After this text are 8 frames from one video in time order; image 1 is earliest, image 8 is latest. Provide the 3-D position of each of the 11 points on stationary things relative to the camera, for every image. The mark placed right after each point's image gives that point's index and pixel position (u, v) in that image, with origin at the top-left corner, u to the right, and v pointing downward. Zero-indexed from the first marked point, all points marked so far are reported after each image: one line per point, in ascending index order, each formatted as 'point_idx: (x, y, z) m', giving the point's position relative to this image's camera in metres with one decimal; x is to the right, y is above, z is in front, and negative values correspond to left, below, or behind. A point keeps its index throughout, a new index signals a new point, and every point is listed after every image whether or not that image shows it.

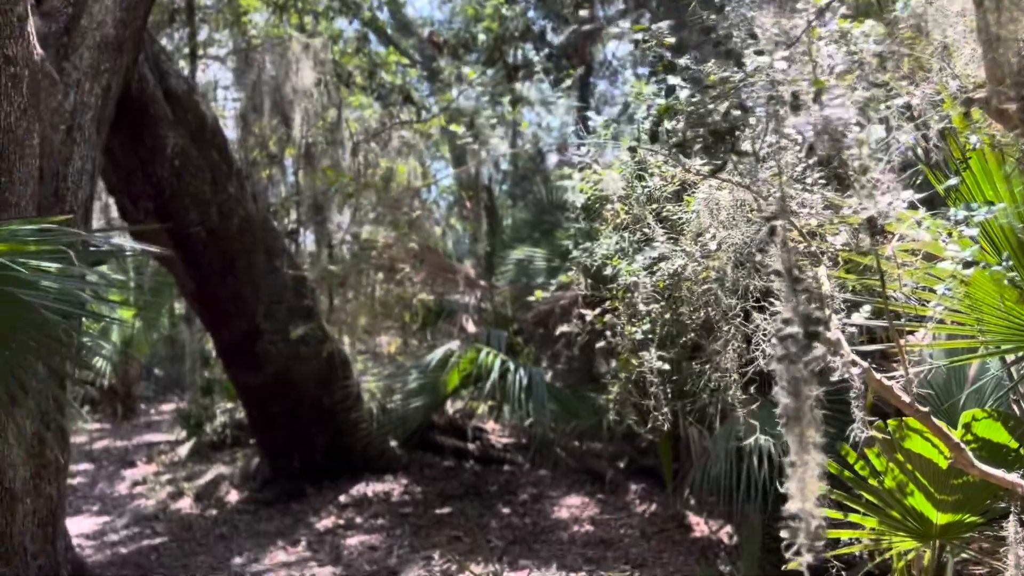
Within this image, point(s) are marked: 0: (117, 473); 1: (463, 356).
0: (-3.5, -1.6, +7.6) m
1: (-0.3, -0.4, +5.5) m
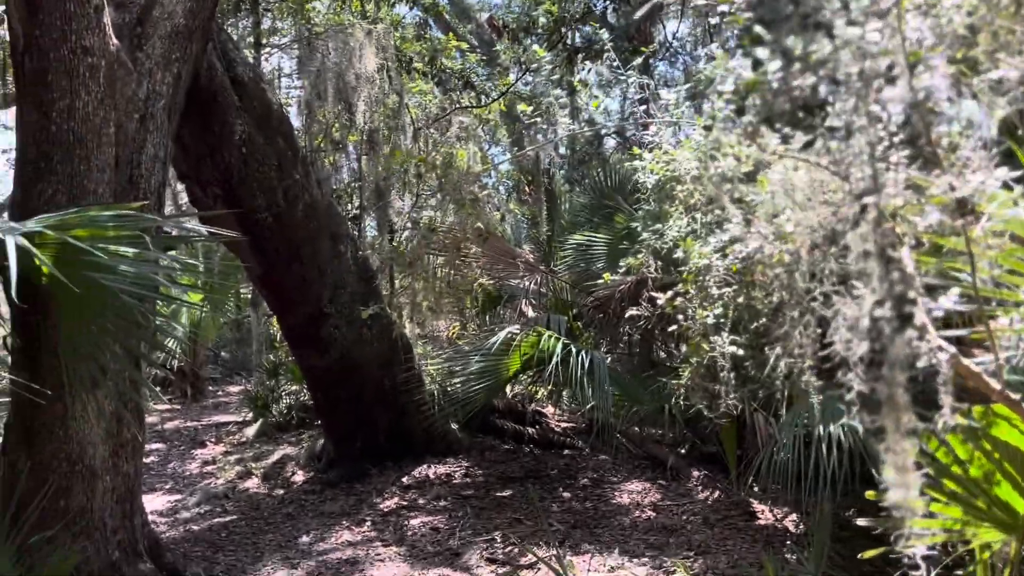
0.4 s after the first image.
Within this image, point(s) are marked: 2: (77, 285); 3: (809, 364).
0: (-2.9, -1.5, +7.8) m
1: (+0.1, -0.3, +5.5) m
2: (-1.6, 0.0, +3.1) m
3: (+0.9, -0.2, +2.6) m
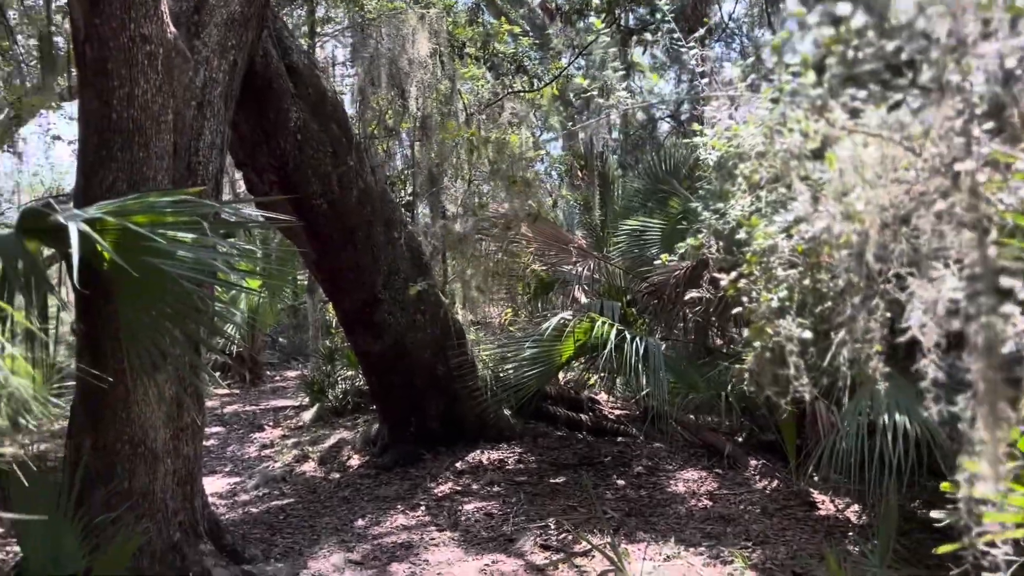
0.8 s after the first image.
0: (-2.5, -1.4, +7.9) m
1: (+0.4, -0.3, +5.5) m
2: (-1.4, +0.1, +3.1) m
3: (+1.1, -0.2, +2.5) m
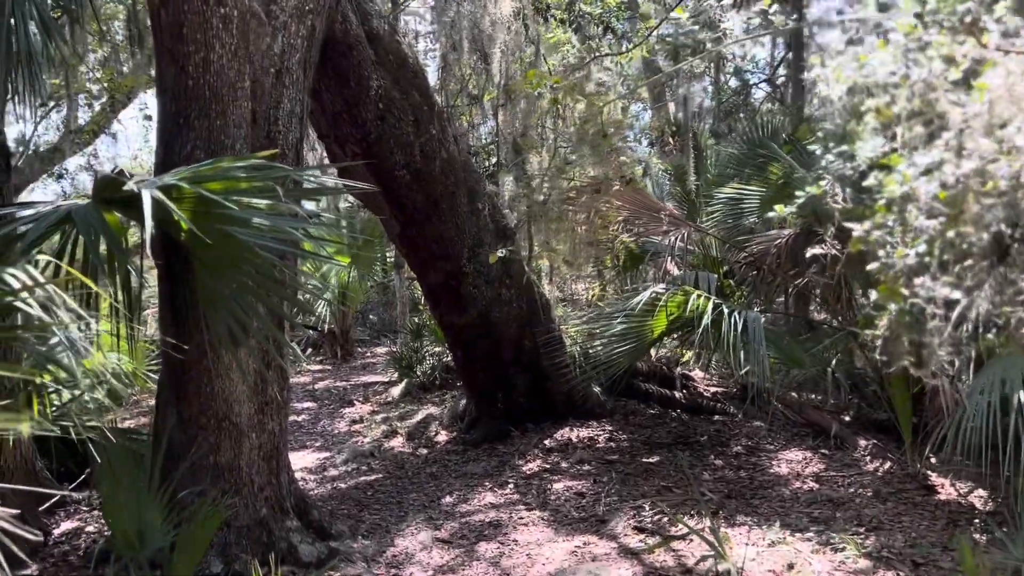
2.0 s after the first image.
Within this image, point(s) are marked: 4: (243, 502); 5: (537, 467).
0: (-1.6, -1.1, +8.0) m
1: (+1.0, -0.1, +5.2) m
2: (-1.1, +0.2, +3.0) m
3: (+1.3, -0.1, +2.2) m
4: (-1.2, -1.0, +3.8) m
5: (+0.2, -1.2, +5.5) m
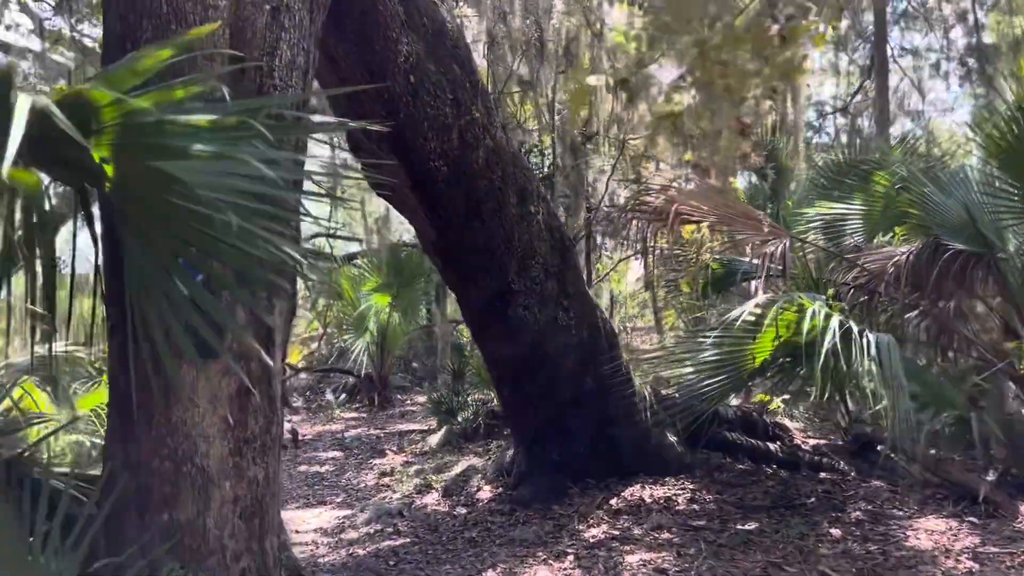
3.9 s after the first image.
0: (-1.2, -1.4, +6.9) m
1: (+1.3, -0.2, +4.1) m
2: (-0.9, +0.2, +2.0) m
3: (+1.4, 0.0, +1.1) m
4: (-1.0, -0.9, +2.8) m
5: (+0.5, -1.3, +4.4) m
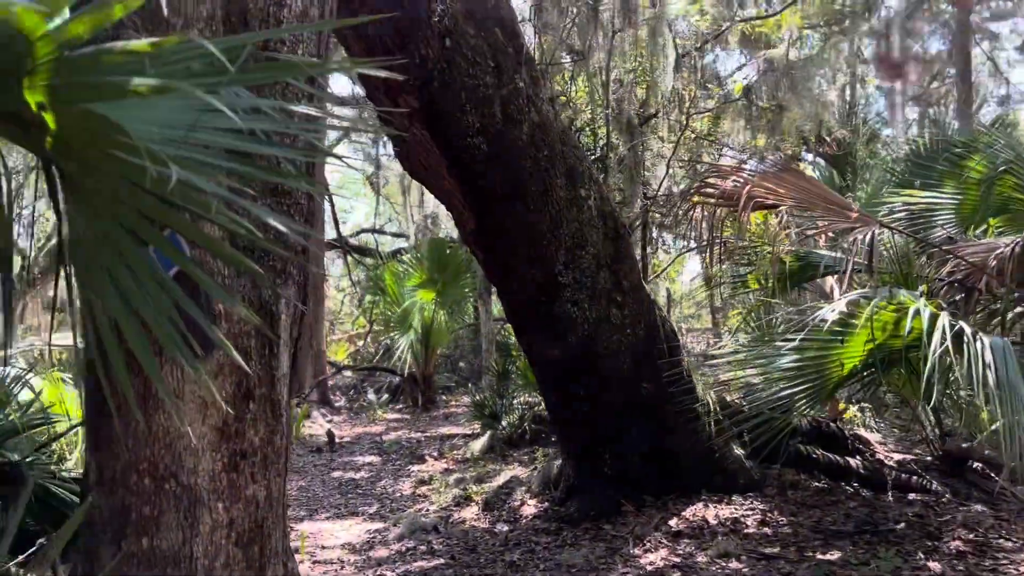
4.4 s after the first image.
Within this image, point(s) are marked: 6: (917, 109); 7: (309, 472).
0: (-0.8, -1.4, +6.5) m
1: (+1.5, -0.1, +3.5) m
2: (-0.8, +0.3, +1.6) m
3: (+1.5, +0.1, +0.5) m
4: (-0.9, -0.9, +2.4) m
5: (+0.7, -1.2, +3.8) m
6: (+5.2, +2.3, +11.0) m
7: (-1.5, -1.4, +6.4) m
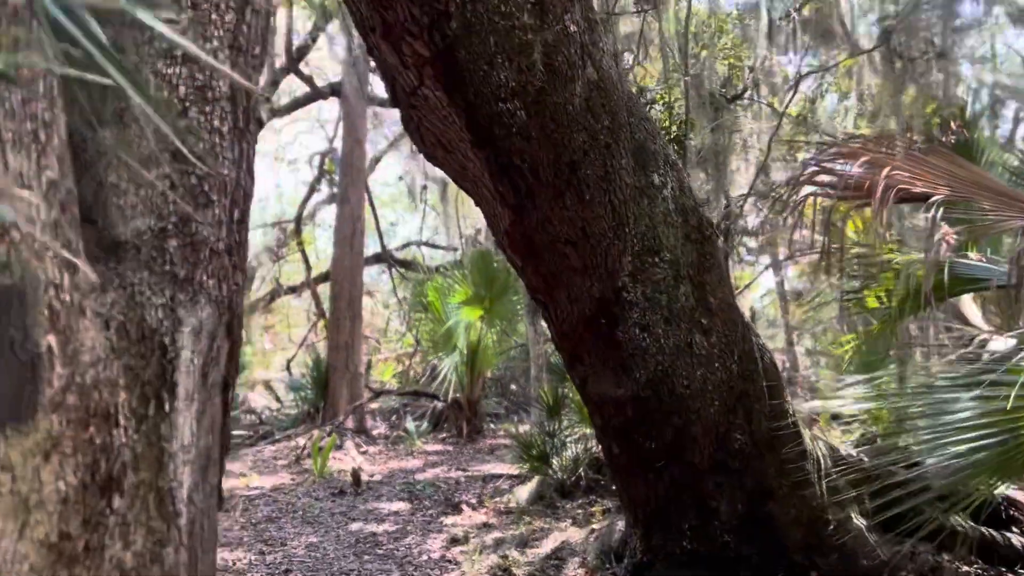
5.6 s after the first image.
0: (-0.5, -1.5, +5.5) m
1: (+1.6, -0.2, +2.4) m
2: (-0.8, +0.3, +0.6) m
3: (+1.4, +0.1, -0.6) m
4: (-0.8, -0.9, +1.4) m
5: (+0.8, -1.3, +2.7) m
6: (+5.8, +2.1, +9.7) m
7: (-1.2, -1.5, +5.4) m
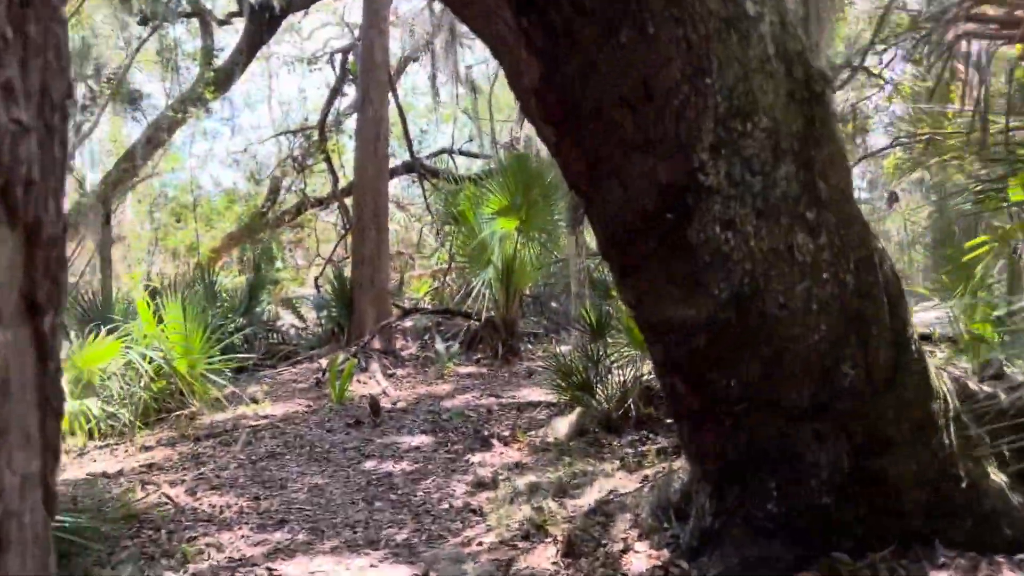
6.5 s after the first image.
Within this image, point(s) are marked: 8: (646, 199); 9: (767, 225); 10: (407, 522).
0: (-0.3, -0.9, +4.8) m
1: (+1.6, +0.1, +1.5) m
2: (-0.8, +0.3, -0.2) m
3: (+1.3, 0.0, -1.5) m
4: (-0.8, -0.8, +0.6) m
5: (+0.9, -1.0, +1.9) m
6: (+6.2, +3.1, +8.3) m
7: (-1.0, -1.0, +4.7) m
8: (+0.4, +0.2, +2.4) m
9: (+0.7, +0.2, +2.4) m
10: (-0.5, -1.0, +3.8) m
